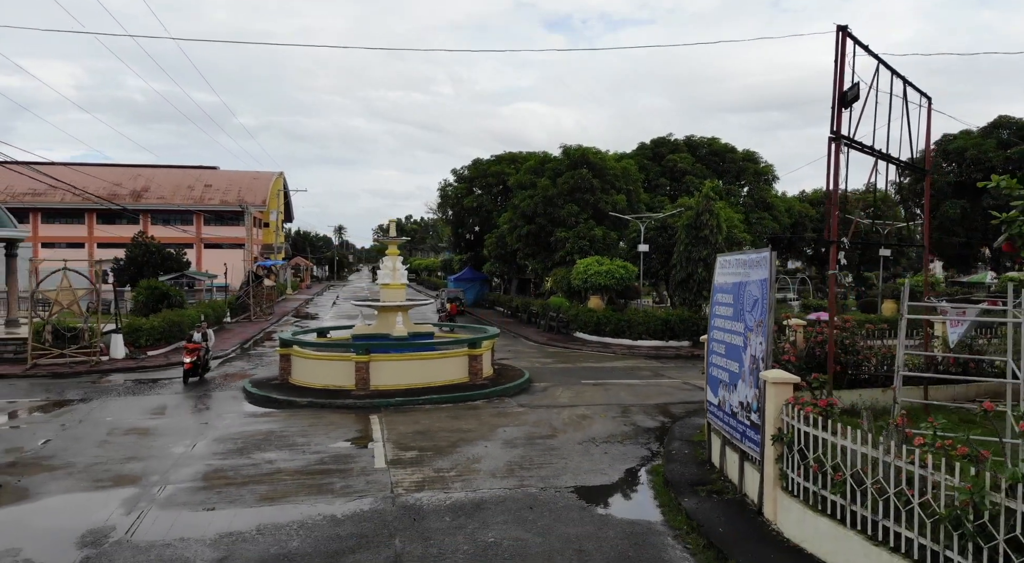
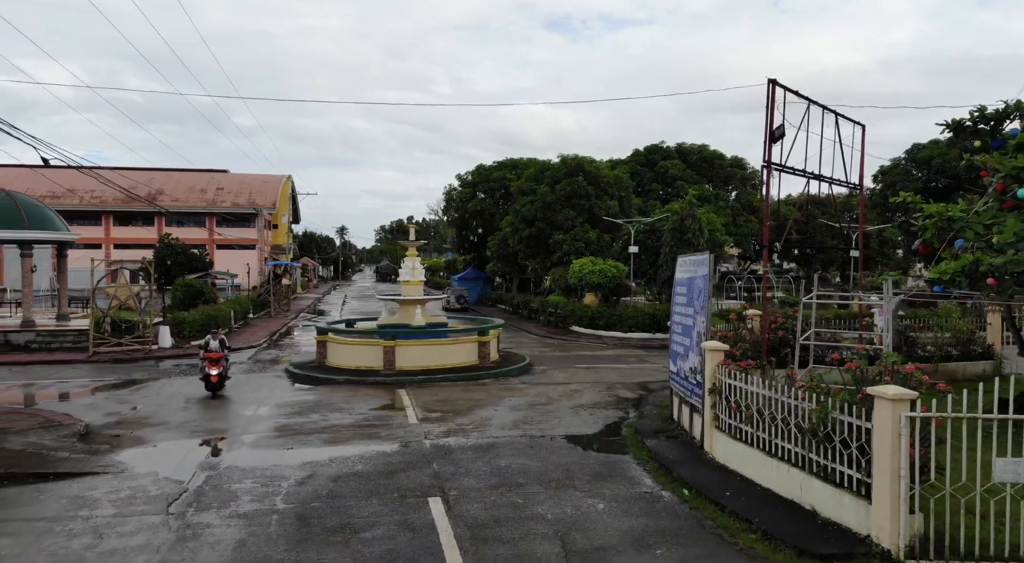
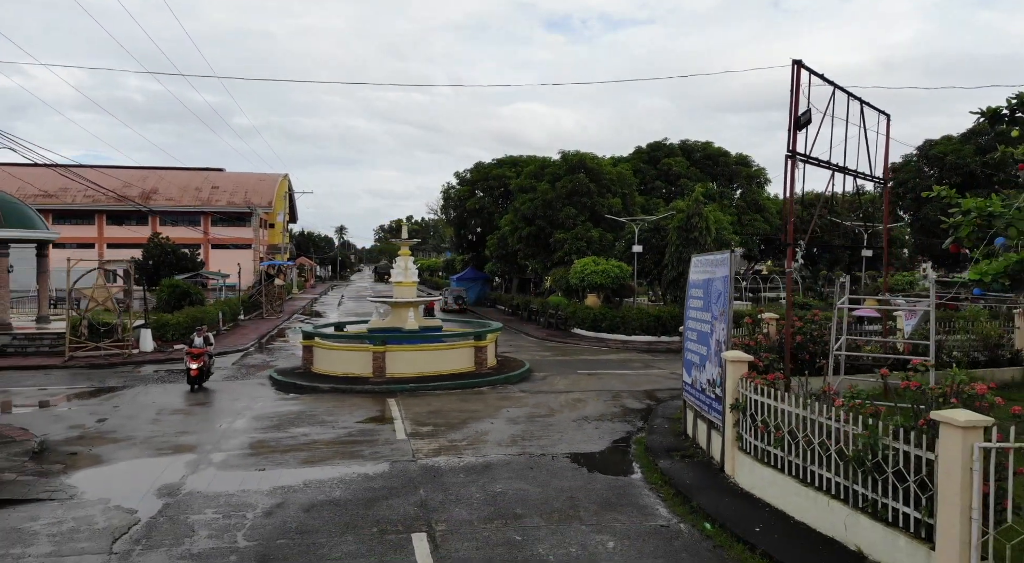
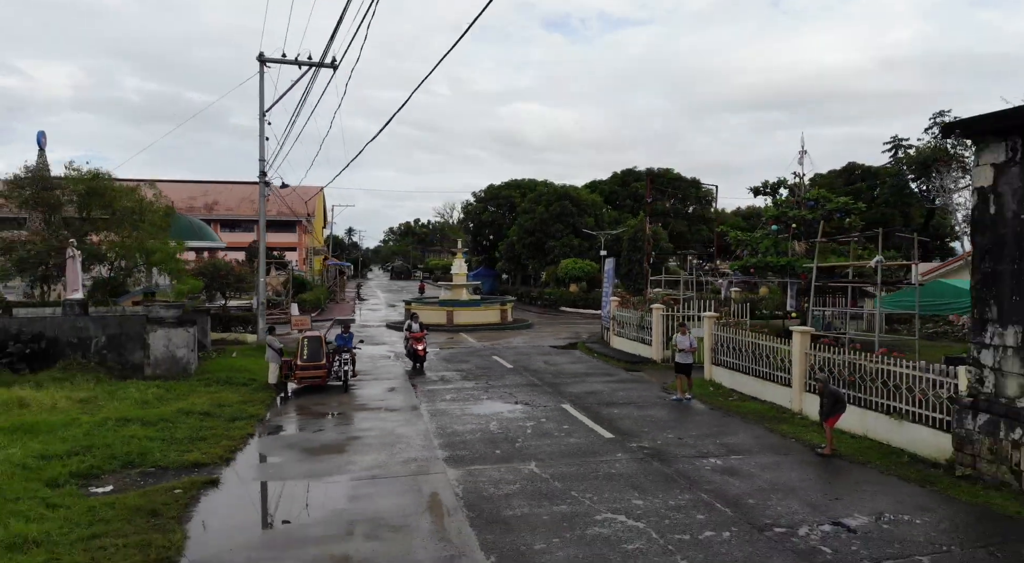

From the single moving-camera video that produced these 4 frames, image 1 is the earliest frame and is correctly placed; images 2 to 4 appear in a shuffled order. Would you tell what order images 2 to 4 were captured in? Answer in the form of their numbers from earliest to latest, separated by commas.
3, 2, 4
